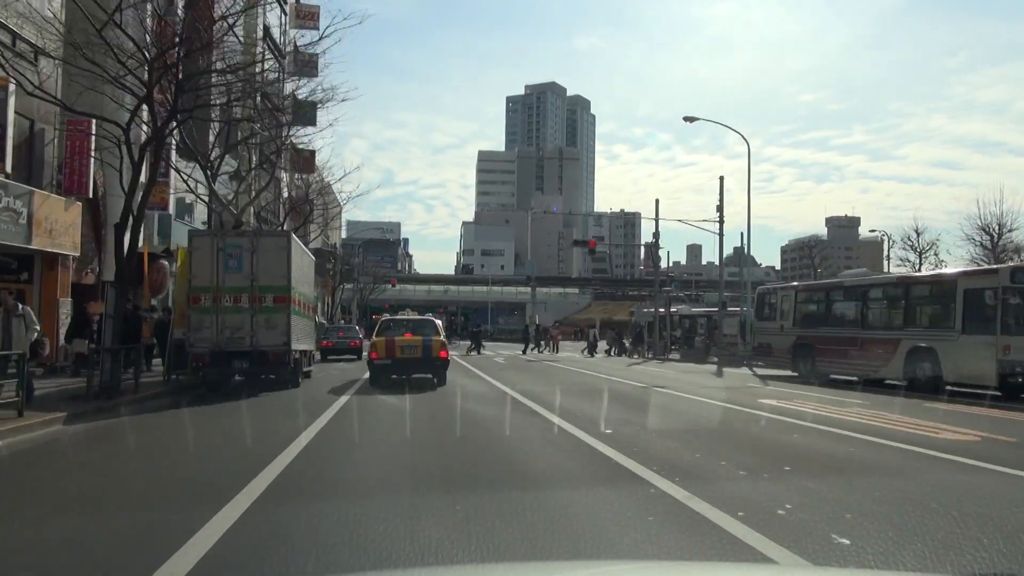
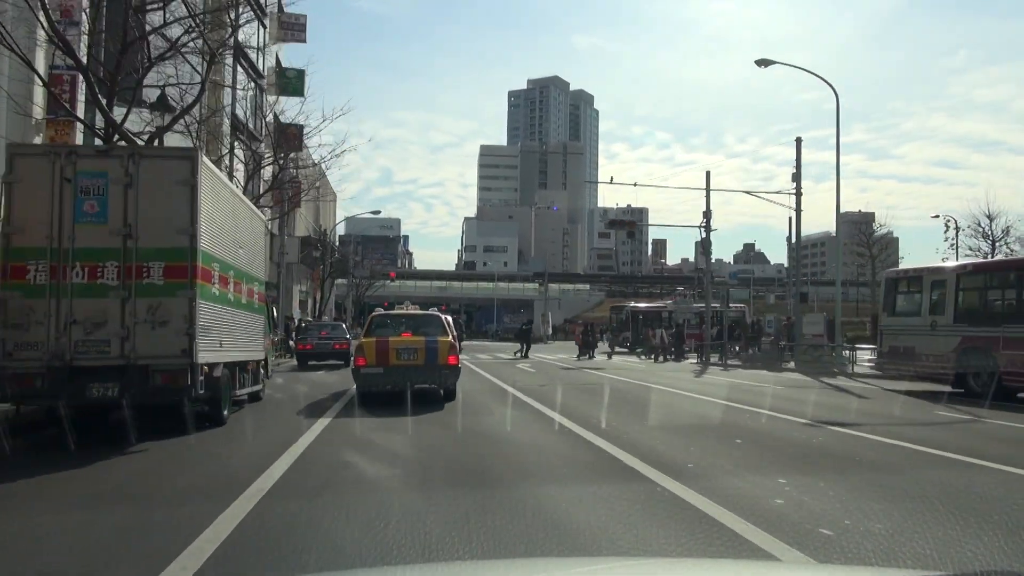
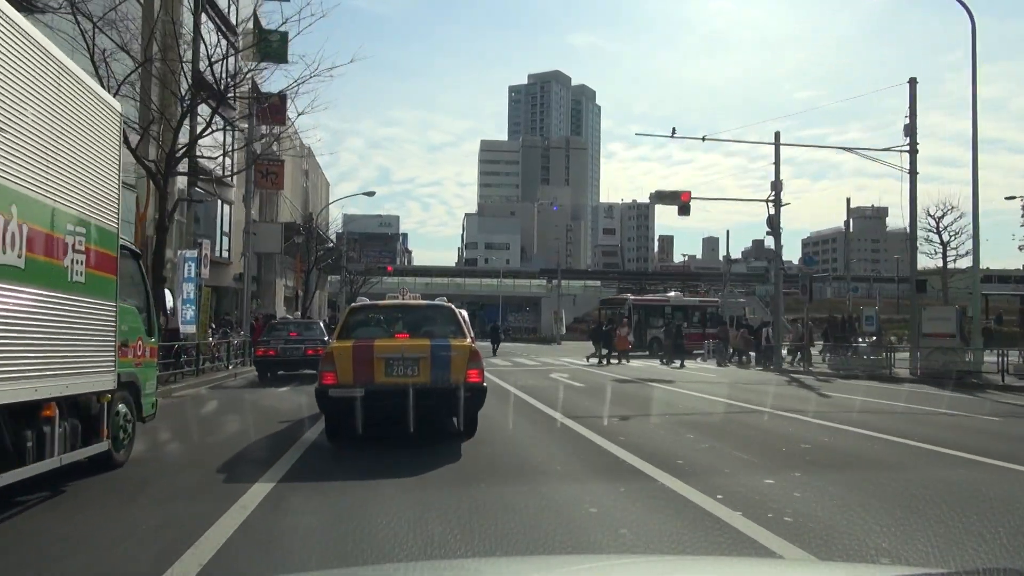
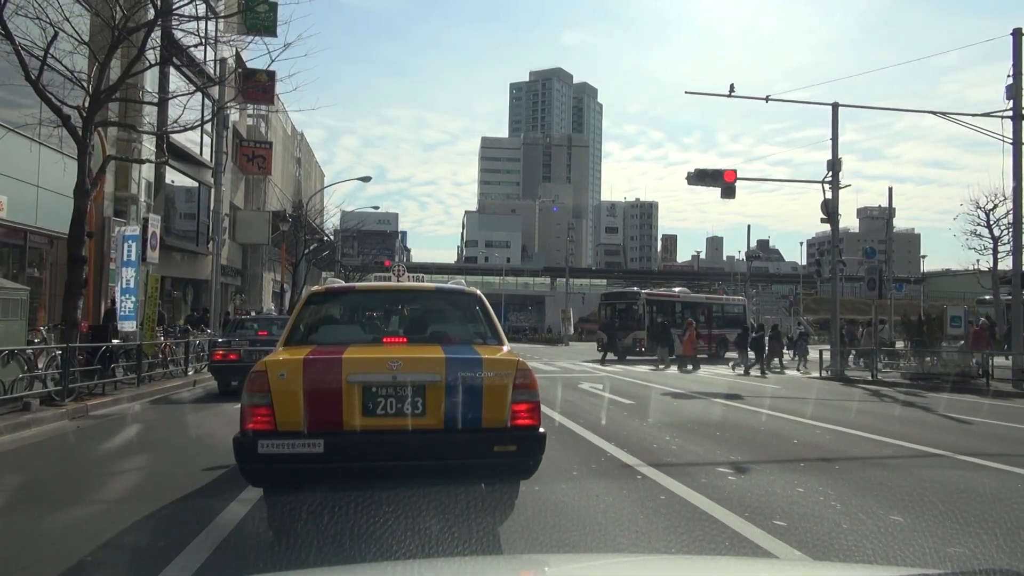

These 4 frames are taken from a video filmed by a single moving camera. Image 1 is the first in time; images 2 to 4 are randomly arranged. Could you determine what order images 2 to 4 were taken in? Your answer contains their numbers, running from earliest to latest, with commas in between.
2, 3, 4
